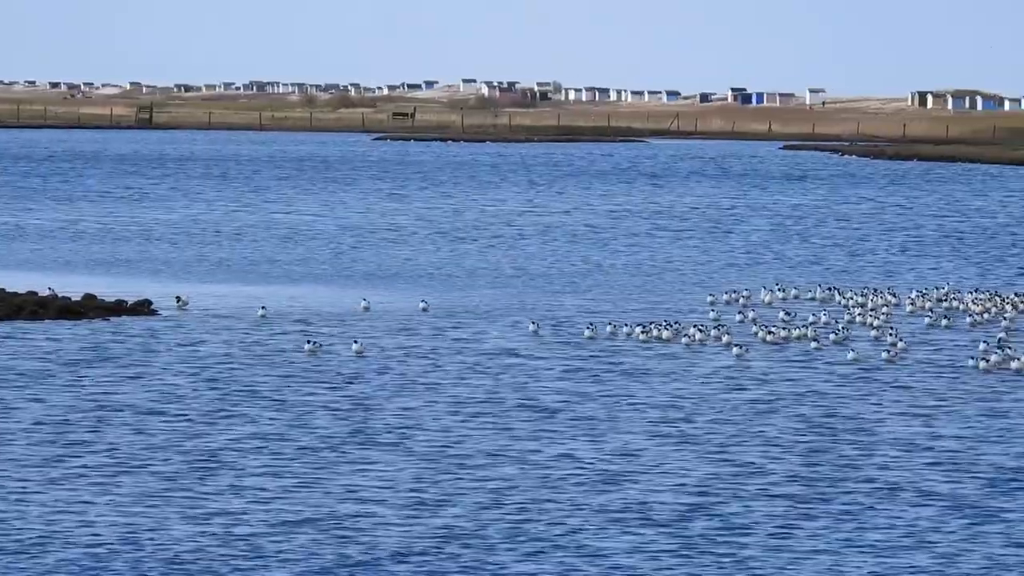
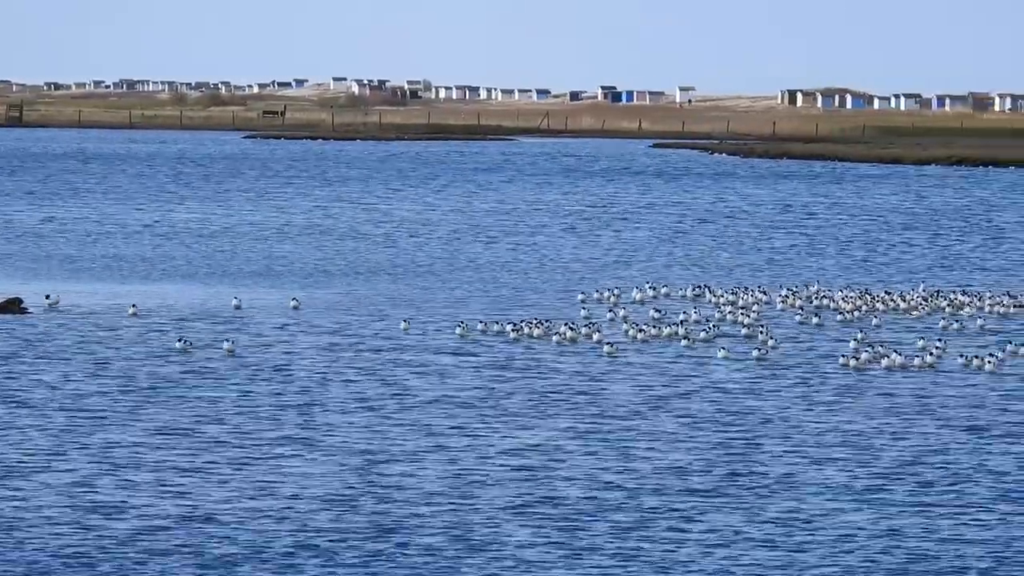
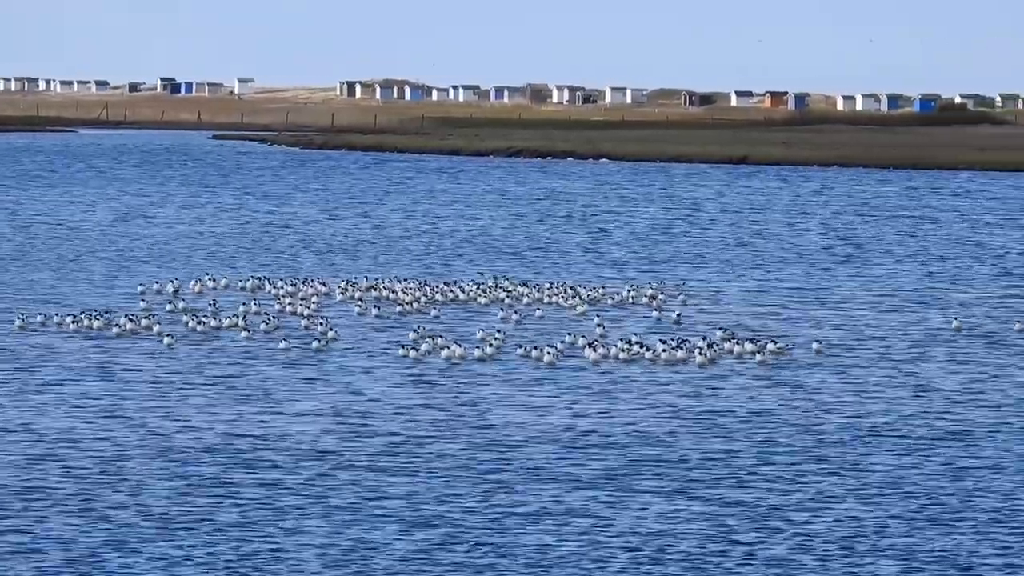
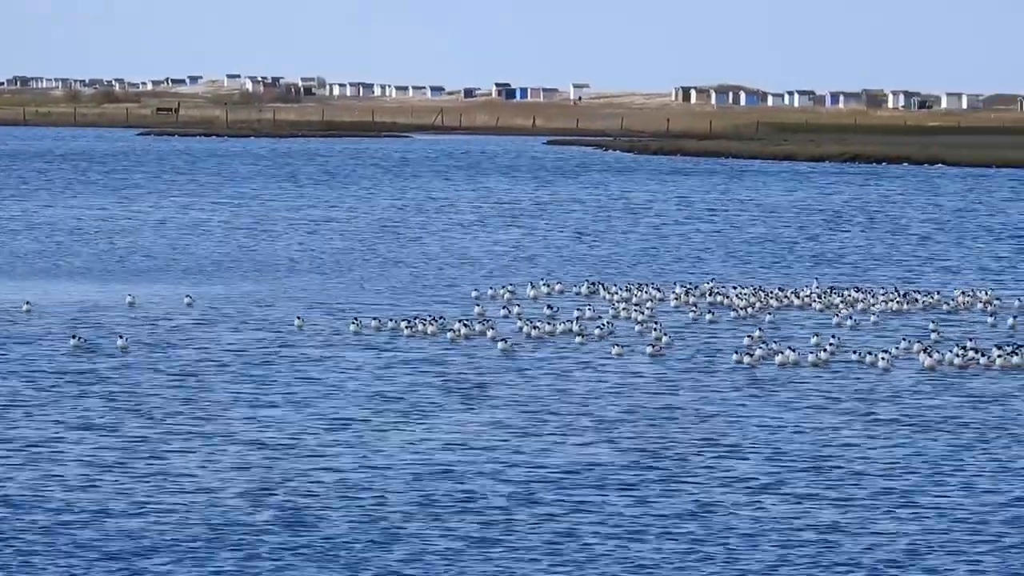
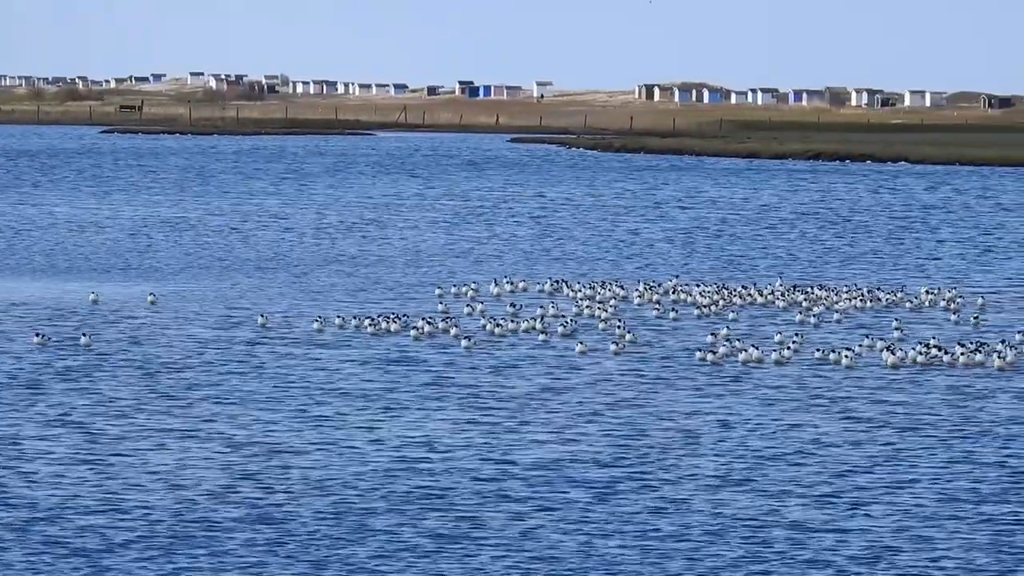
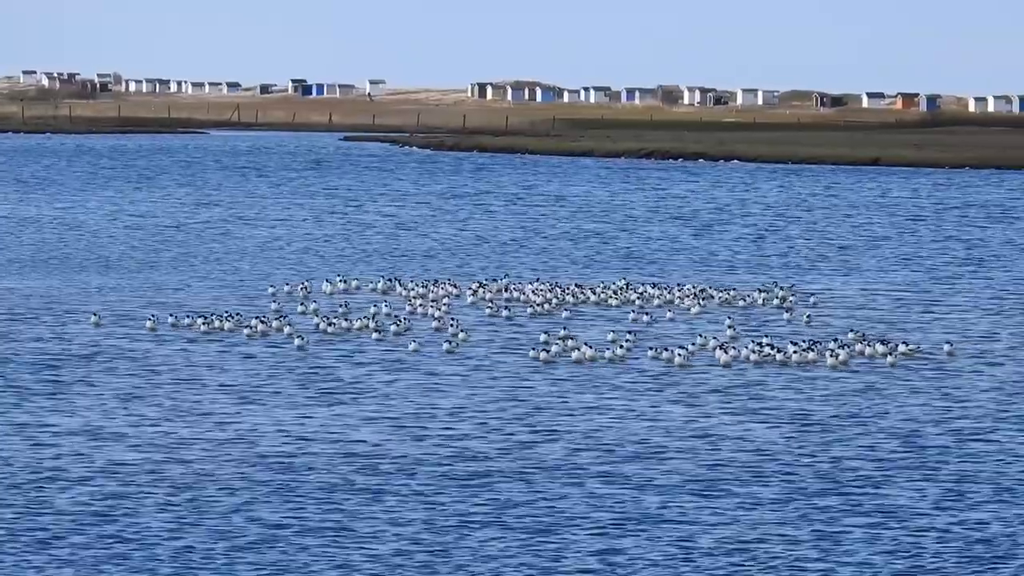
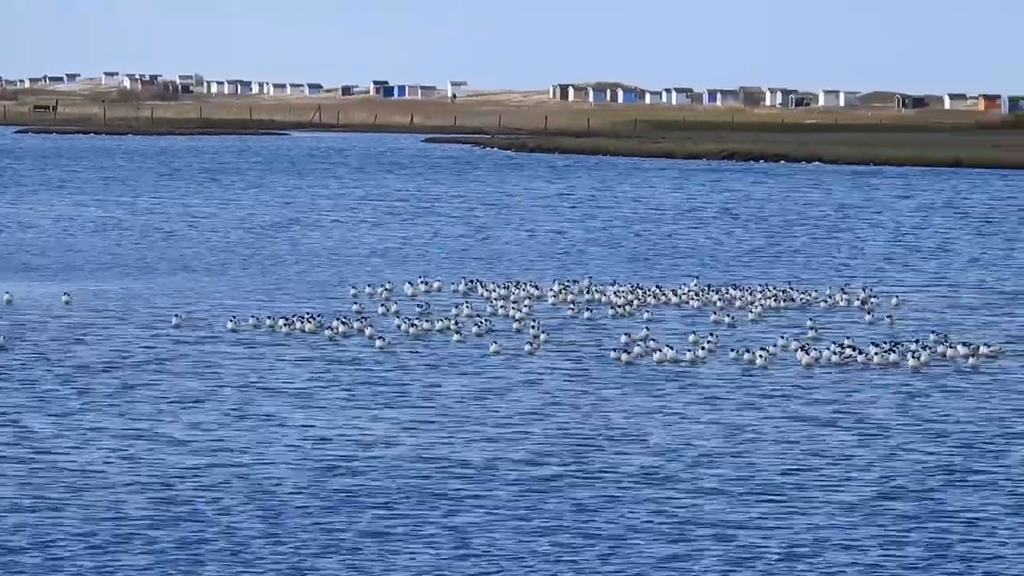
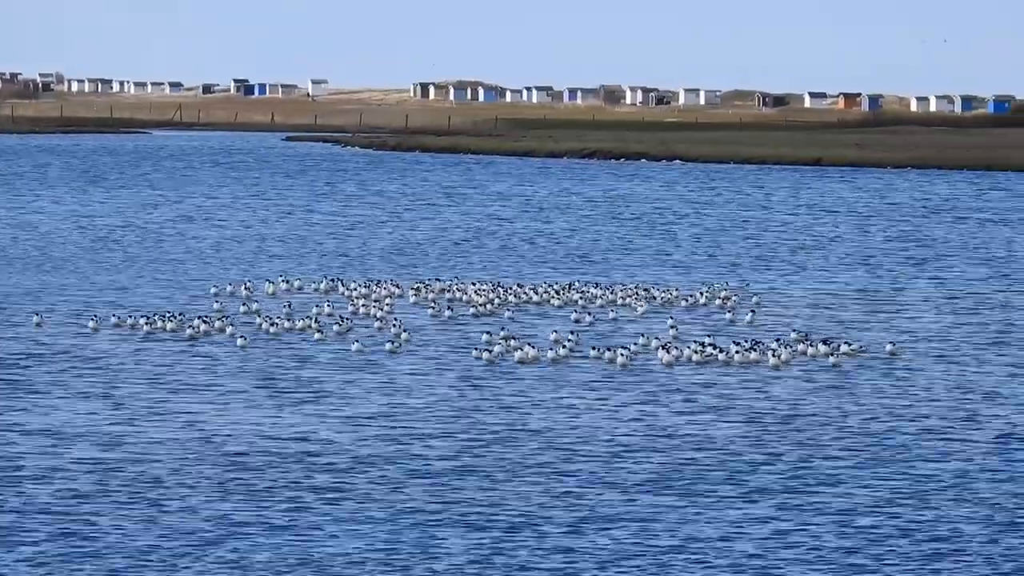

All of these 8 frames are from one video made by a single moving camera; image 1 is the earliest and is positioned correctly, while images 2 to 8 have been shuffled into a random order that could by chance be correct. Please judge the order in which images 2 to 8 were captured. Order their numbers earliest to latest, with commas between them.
2, 4, 5, 7, 6, 8, 3
